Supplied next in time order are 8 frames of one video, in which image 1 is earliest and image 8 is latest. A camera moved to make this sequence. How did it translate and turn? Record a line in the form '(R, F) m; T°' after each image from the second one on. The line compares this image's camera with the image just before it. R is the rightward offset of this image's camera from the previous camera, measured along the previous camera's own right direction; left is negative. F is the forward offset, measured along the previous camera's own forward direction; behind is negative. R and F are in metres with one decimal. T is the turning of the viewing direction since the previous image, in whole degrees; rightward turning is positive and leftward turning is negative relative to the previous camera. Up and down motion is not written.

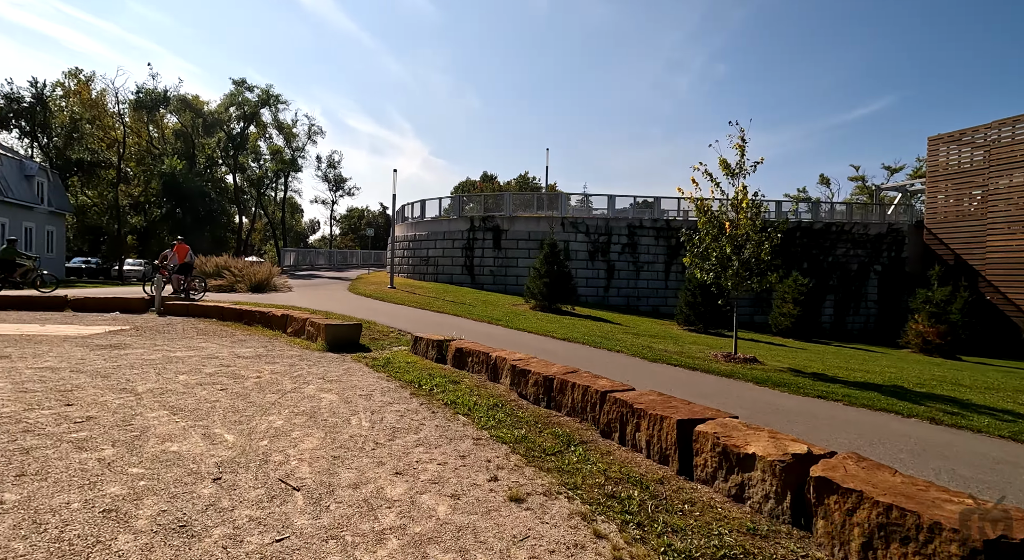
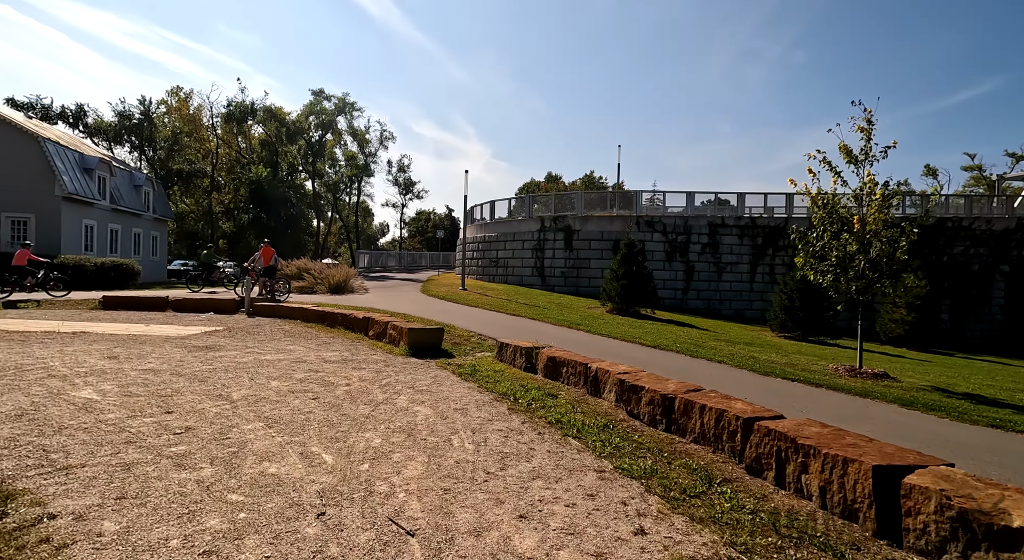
(-0.3, +0.4) m; -7°
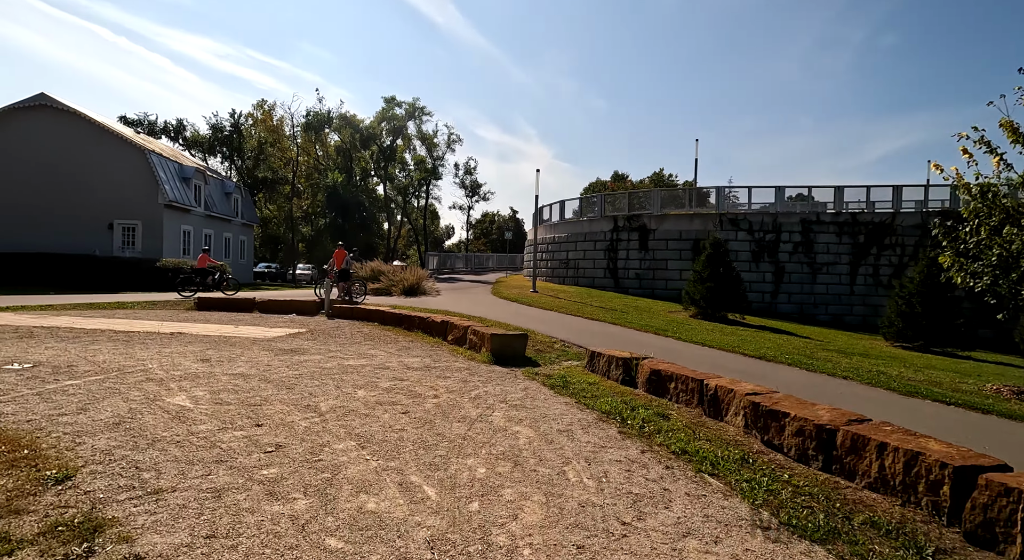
(-0.3, +0.5) m; -7°
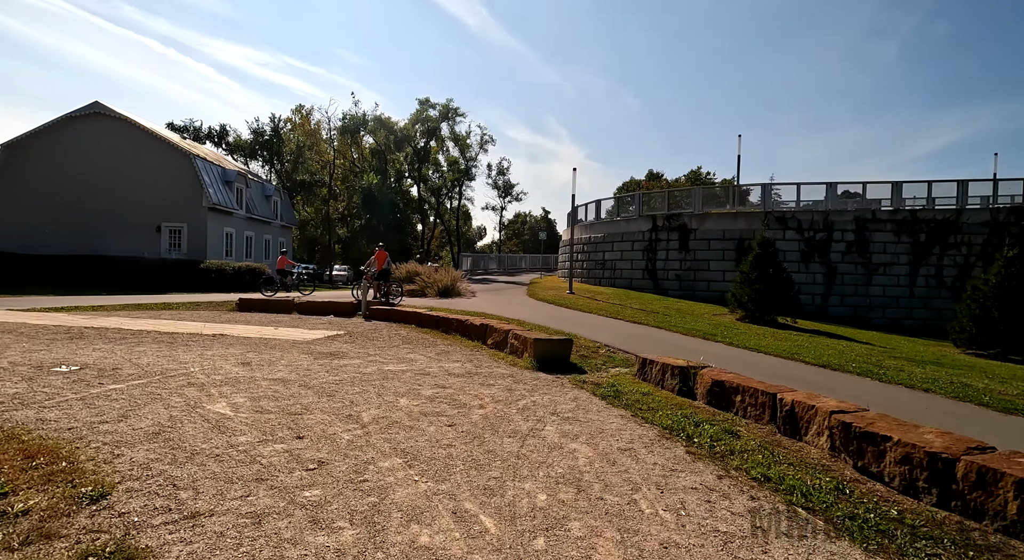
(-0.2, +0.3) m; -3°
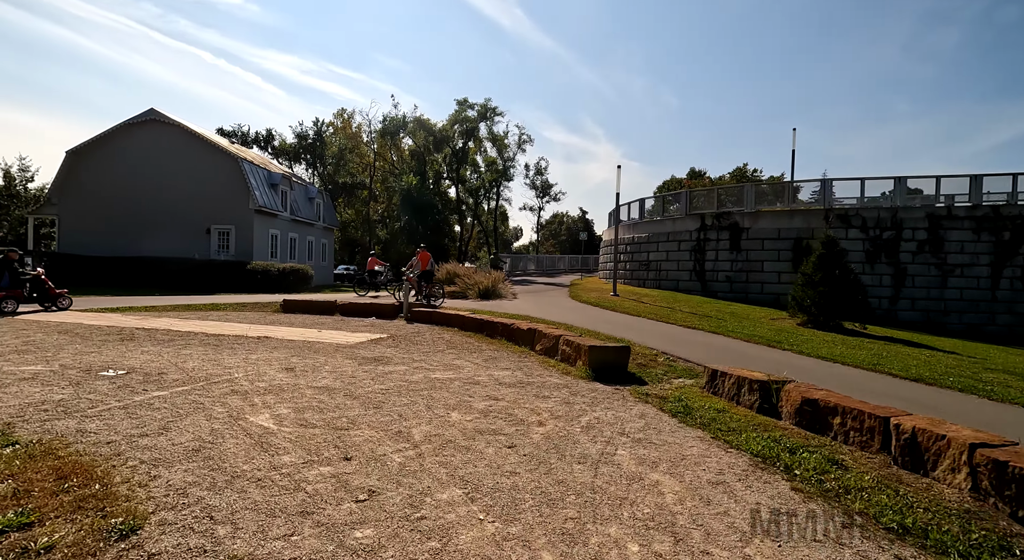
(-0.2, +0.5) m; -4°
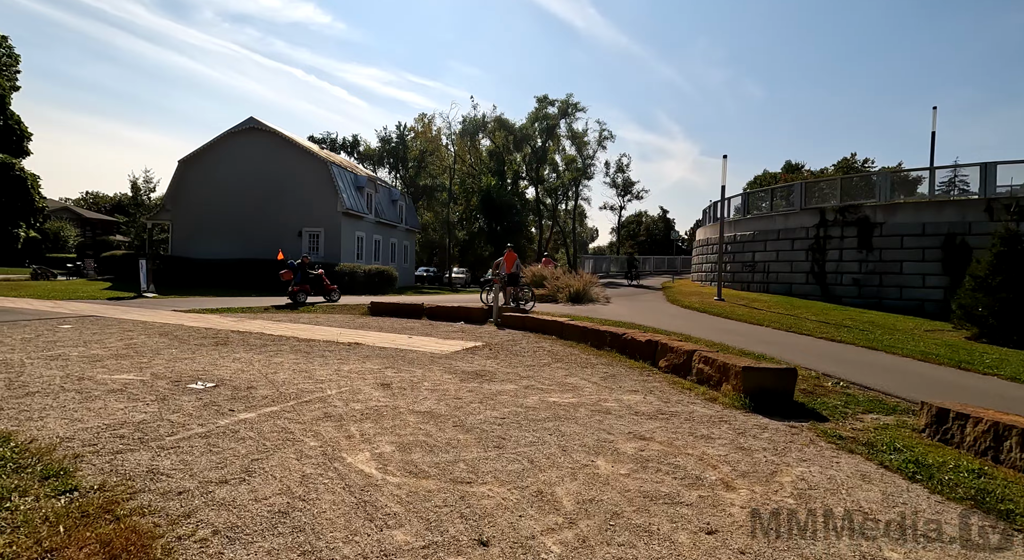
(-0.6, +1.2) m; -8°
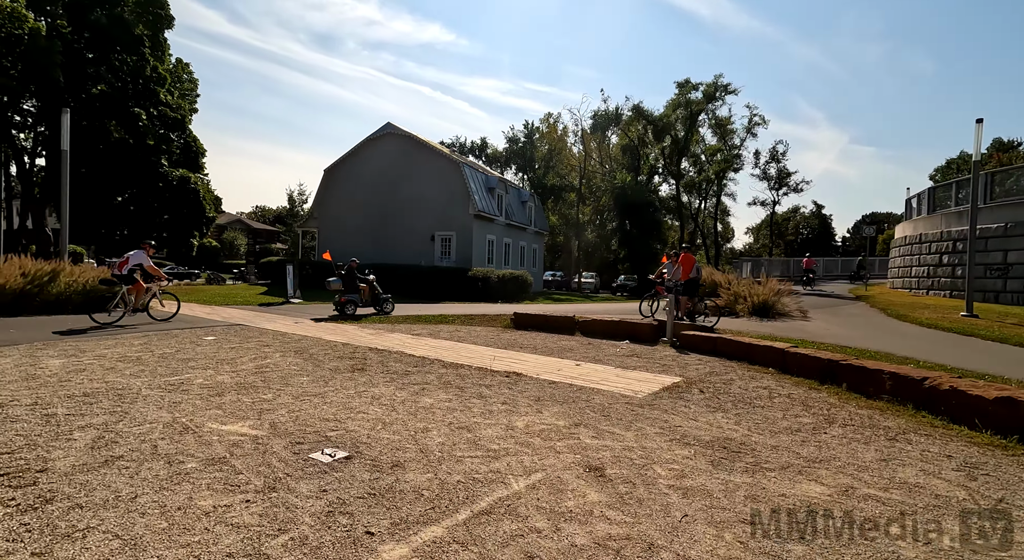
(-1.3, +2.6) m; -12°
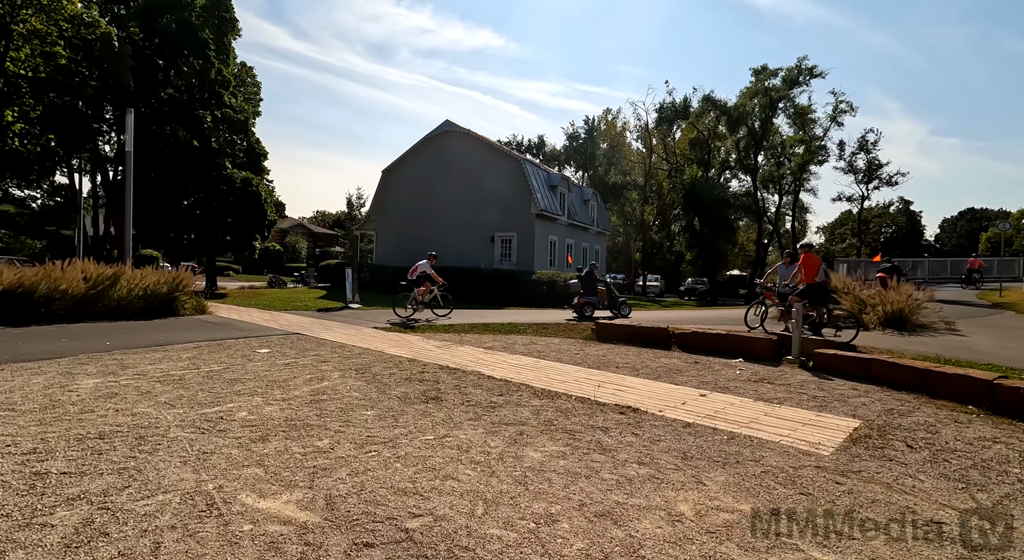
(-0.8, +1.9) m; -5°
